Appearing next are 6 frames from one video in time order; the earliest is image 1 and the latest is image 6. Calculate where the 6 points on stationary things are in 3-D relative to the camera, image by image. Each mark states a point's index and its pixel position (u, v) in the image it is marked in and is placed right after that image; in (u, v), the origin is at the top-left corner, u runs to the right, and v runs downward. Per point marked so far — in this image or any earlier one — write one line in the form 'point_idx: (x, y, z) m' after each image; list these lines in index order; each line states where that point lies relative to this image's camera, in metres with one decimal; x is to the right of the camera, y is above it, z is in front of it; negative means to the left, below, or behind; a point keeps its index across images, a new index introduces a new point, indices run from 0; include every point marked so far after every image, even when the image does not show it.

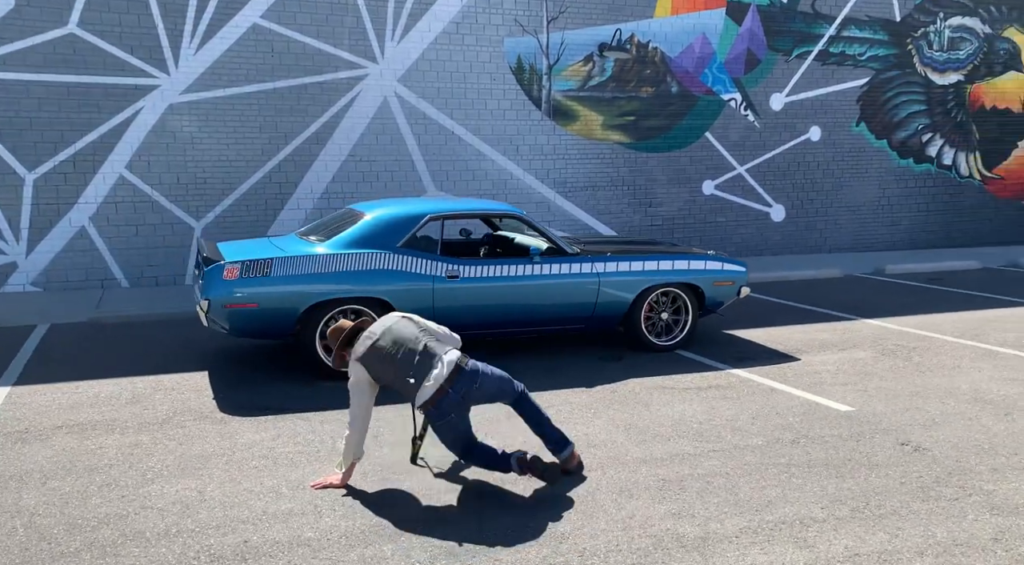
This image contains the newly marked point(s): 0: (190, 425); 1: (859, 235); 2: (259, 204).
0: (-2.2, -1.0, +6.0) m
1: (+6.3, +0.9, +16.2) m
2: (-3.5, +1.1, +12.5) m
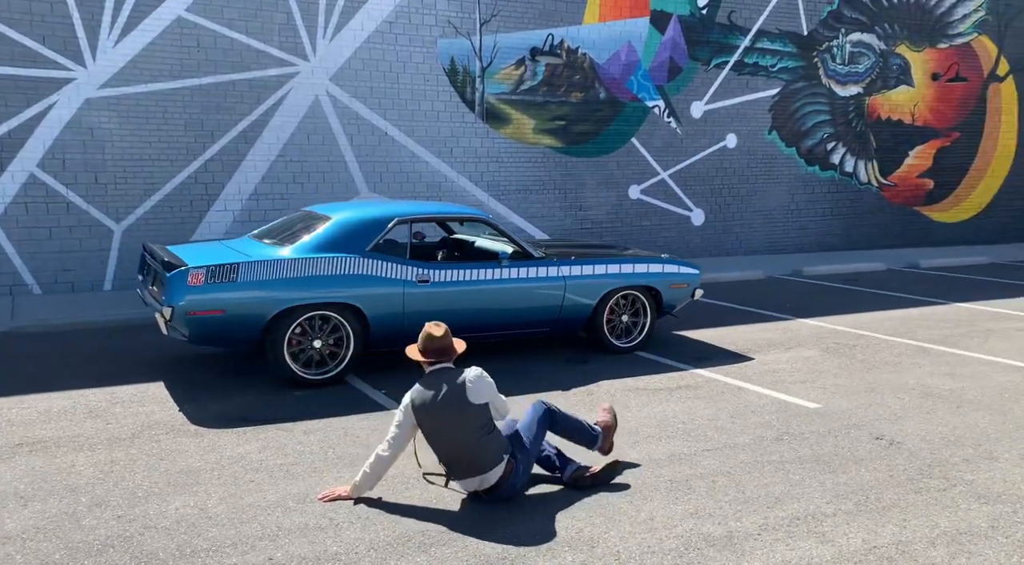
0: (-2.2, -1.0, +5.7) m
1: (+4.9, +0.8, +16.9) m
2: (-4.4, +1.0, +12.0) m
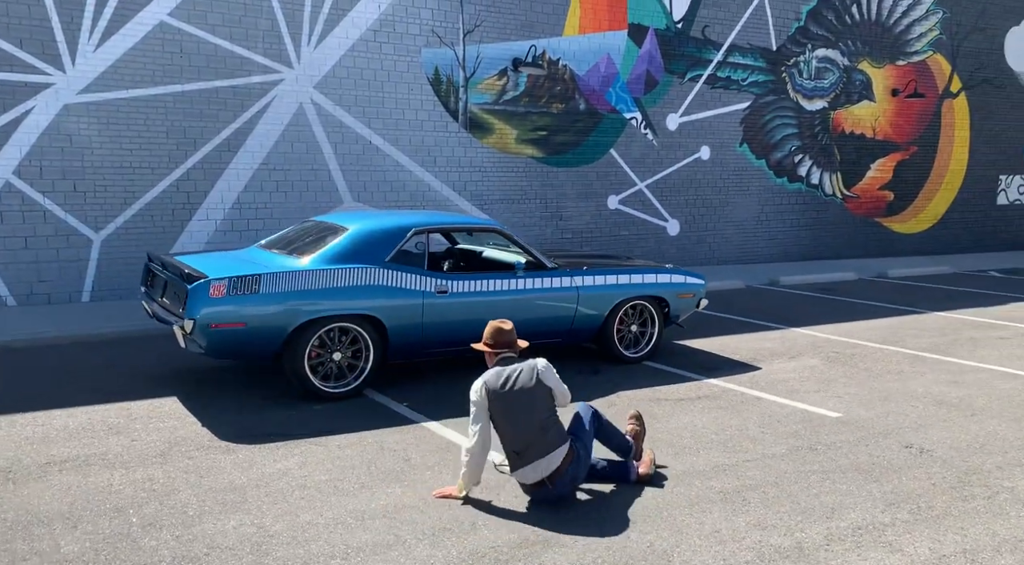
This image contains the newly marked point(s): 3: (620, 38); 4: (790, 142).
0: (-2.0, -1.1, +5.5) m
1: (+4.4, +0.7, +17.2) m
2: (-4.5, +0.9, +11.7) m
3: (+1.8, +4.1, +15.0) m
4: (+5.5, +2.8, +17.7) m
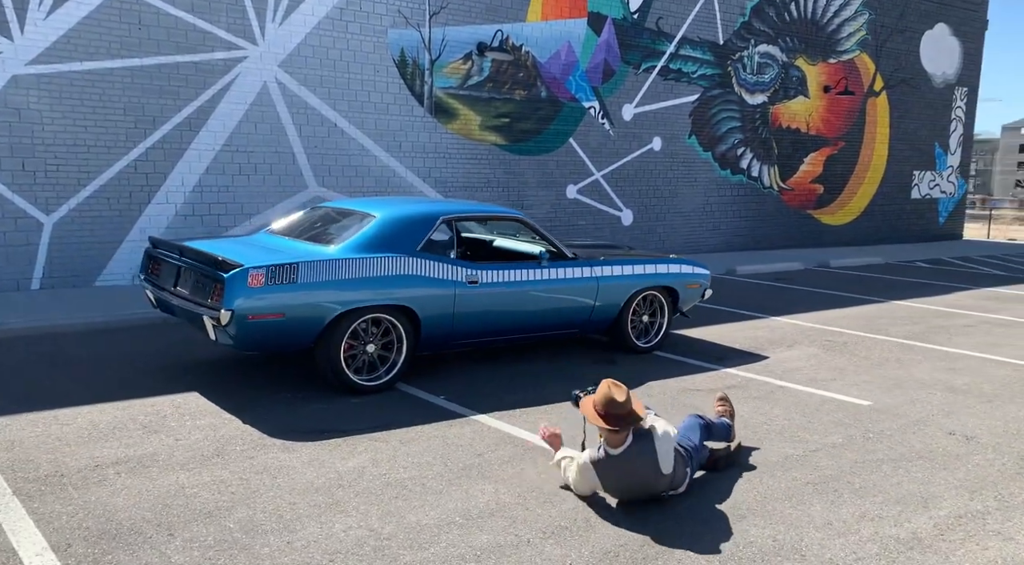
0: (-1.5, -1.0, +5.2) m
1: (+3.5, +0.9, +17.5) m
2: (-4.8, +1.1, +11.0) m
3: (+1.2, +4.3, +15.0) m
4: (+4.5, +3.0, +18.1) m
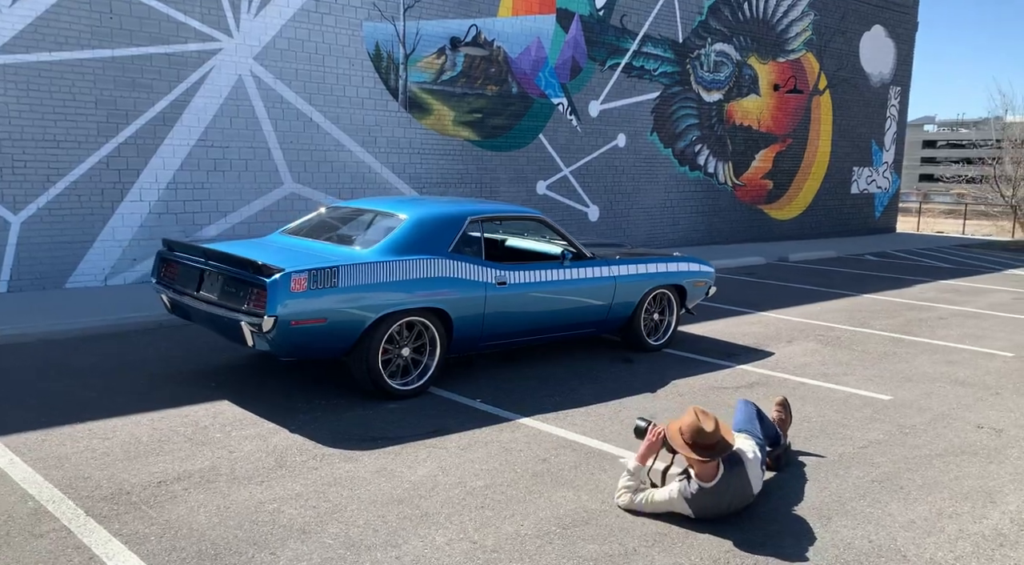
0: (-1.1, -1.0, +5.0) m
1: (+2.7, +1.0, +17.7) m
2: (-4.9, +1.0, +10.5) m
3: (+0.6, +4.4, +15.0) m
4: (+3.7, +3.1, +18.4) m
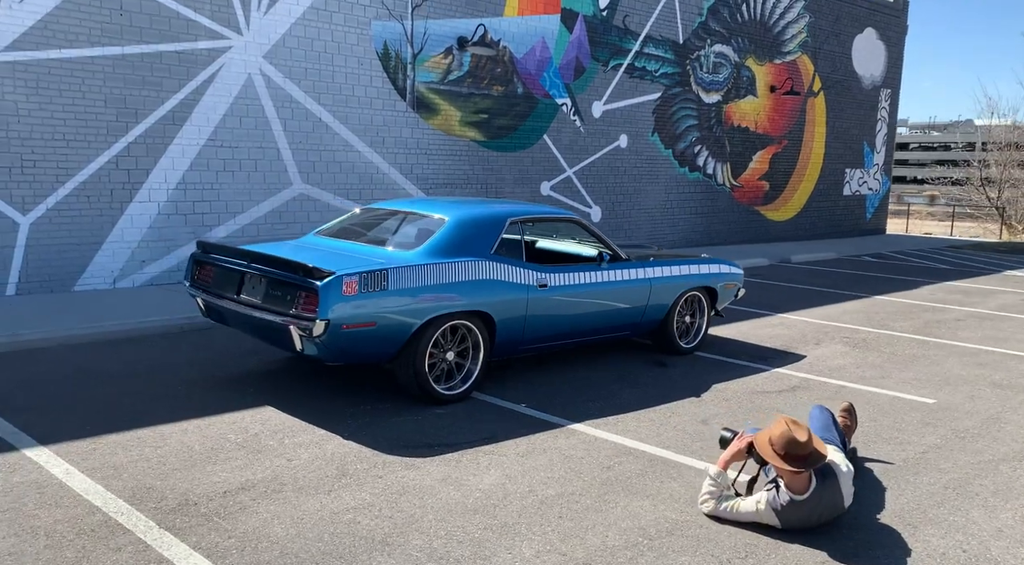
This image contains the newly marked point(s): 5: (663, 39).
0: (-0.7, -1.0, +4.9) m
1: (+2.8, +0.9, +17.7) m
2: (-4.7, +1.0, +10.2) m
3: (+0.7, +4.3, +14.9) m
4: (+3.7, +3.1, +18.4) m
5: (+2.9, +4.7, +17.2) m
